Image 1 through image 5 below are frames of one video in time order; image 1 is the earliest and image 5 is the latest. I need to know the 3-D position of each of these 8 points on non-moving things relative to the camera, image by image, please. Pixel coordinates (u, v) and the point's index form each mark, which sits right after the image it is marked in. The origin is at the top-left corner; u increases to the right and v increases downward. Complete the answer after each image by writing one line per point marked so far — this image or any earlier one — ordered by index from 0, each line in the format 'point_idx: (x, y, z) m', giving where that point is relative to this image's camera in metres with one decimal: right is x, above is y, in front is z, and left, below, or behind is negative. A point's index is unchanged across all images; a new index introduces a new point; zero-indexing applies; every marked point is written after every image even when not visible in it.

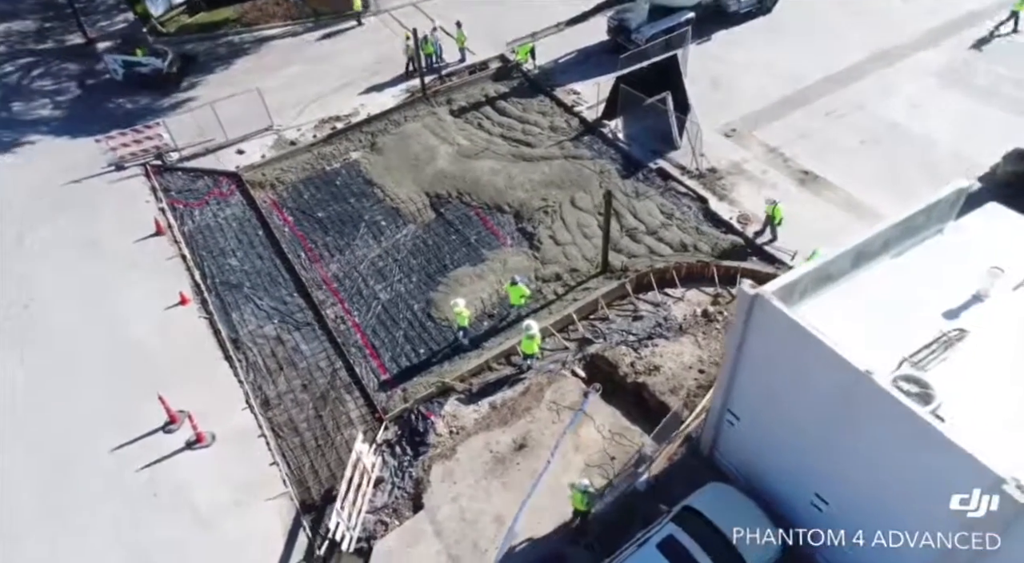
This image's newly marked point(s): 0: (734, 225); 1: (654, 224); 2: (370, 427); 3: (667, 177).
0: (+5.1, +1.3, +17.6) m
1: (+3.3, +1.3, +17.8) m
2: (-2.7, -2.8, +14.7) m
3: (+3.8, +2.5, +18.9) m
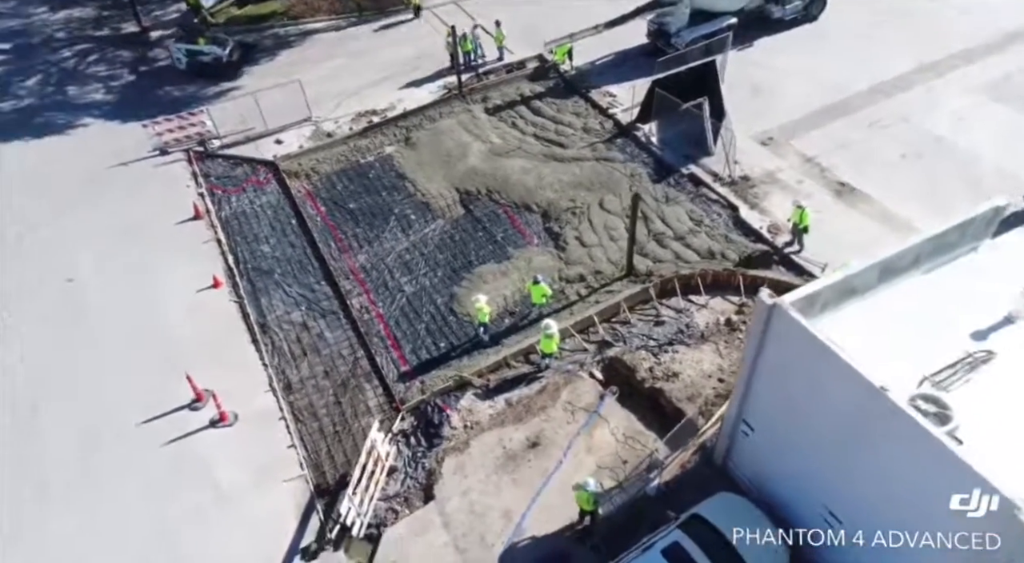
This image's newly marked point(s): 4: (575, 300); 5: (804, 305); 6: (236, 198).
0: (+5.7, +1.1, +17.4) m
1: (+3.9, +1.2, +17.7) m
2: (-2.4, -2.6, +14.9) m
3: (+4.5, +2.4, +18.8) m
4: (+1.3, -0.4, +16.5) m
5: (+4.1, -0.3, +10.7) m
6: (-6.9, +2.1, +19.4) m
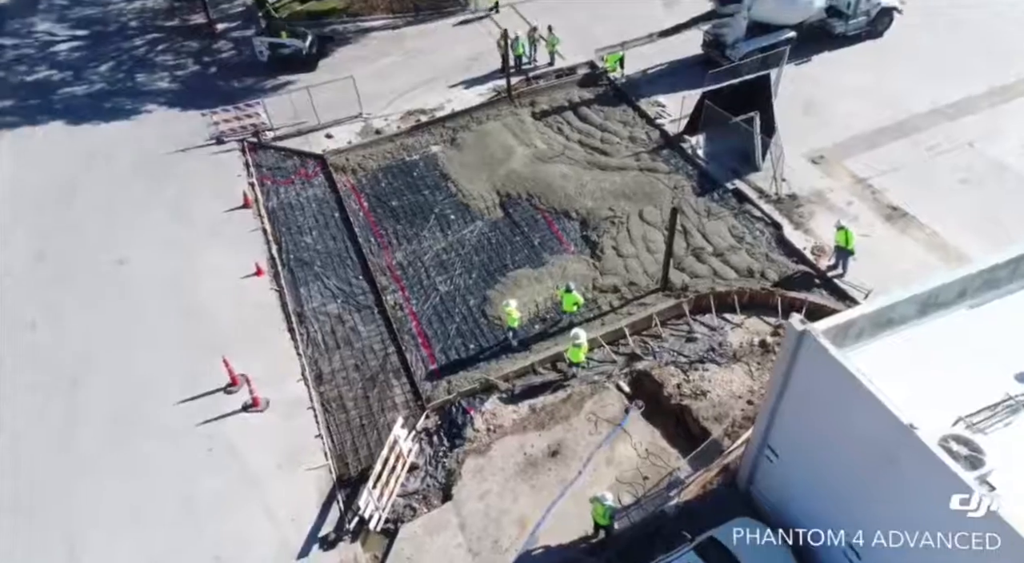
0: (+6.5, +0.6, +17.0) m
1: (+4.7, +0.8, +17.4) m
2: (-2.0, -2.6, +15.1) m
3: (+5.5, +2.0, +18.4) m
4: (+2.0, -0.6, +16.4) m
5: (+4.4, -0.7, +10.5) m
6: (-5.8, +2.4, +19.8) m
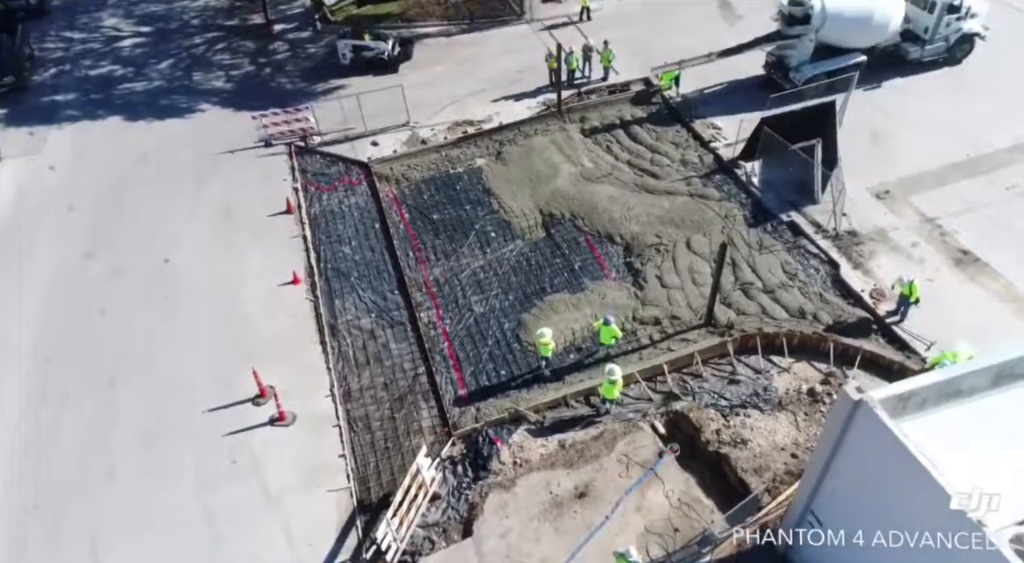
0: (+7.3, -0.3, +16.0) m
1: (+5.6, 0.0, +16.5) m
2: (-1.4, -3.0, +14.6) m
3: (+6.5, +1.1, +17.5) m
4: (+2.7, -1.3, +15.7) m
5: (+4.7, -1.5, +9.6) m
6: (-4.7, +2.2, +19.6) m
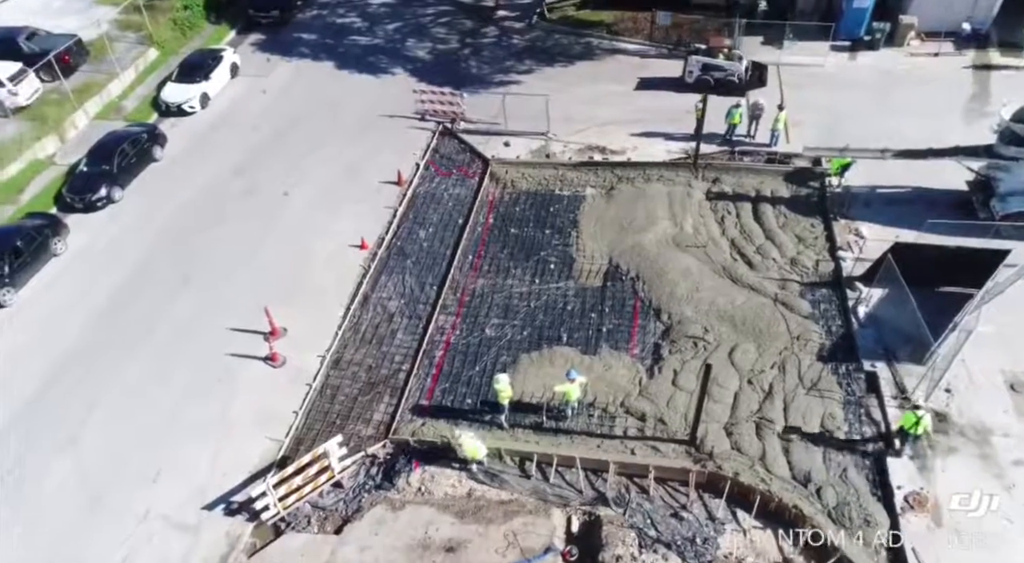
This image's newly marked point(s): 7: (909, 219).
0: (+6.3, -3.5, +12.6) m
1: (+5.1, -2.7, +13.7) m
2: (-2.7, -3.0, +14.9) m
3: (+6.6, -2.0, +14.2) m
4: (+1.9, -2.8, +14.1) m
5: (+1.2, -3.3, +7.8) m
6: (-1.9, +2.7, +20.3) m
7: (+9.0, +1.4, +17.0) m
